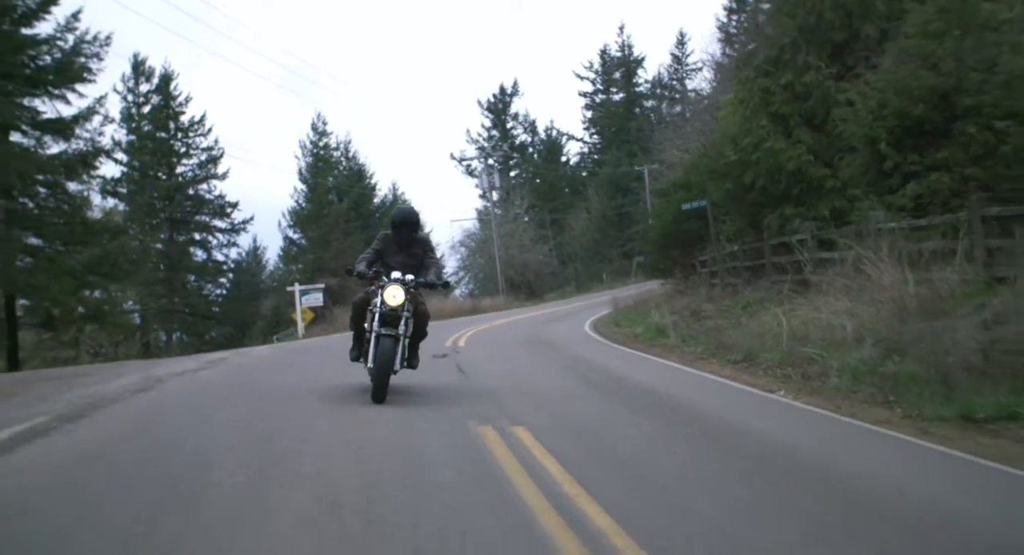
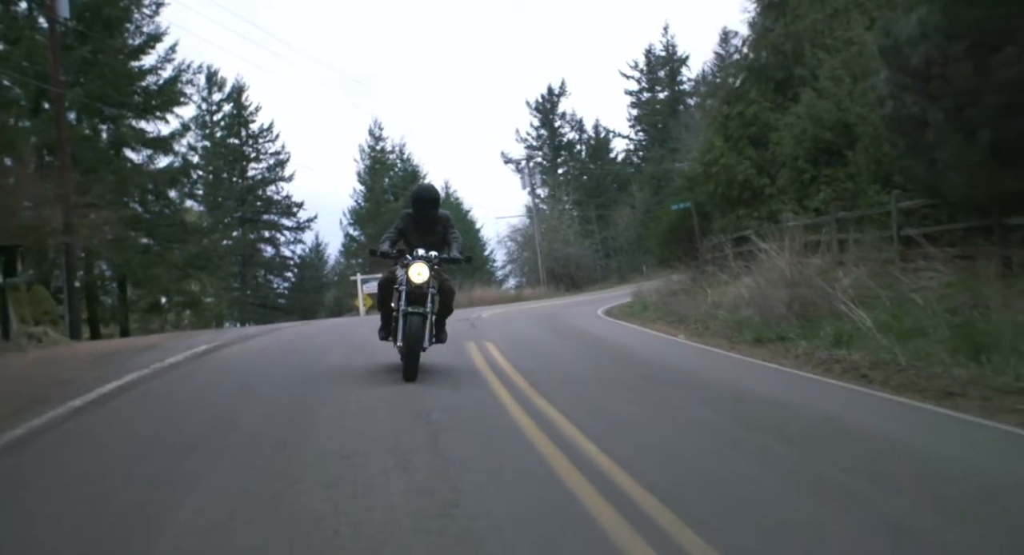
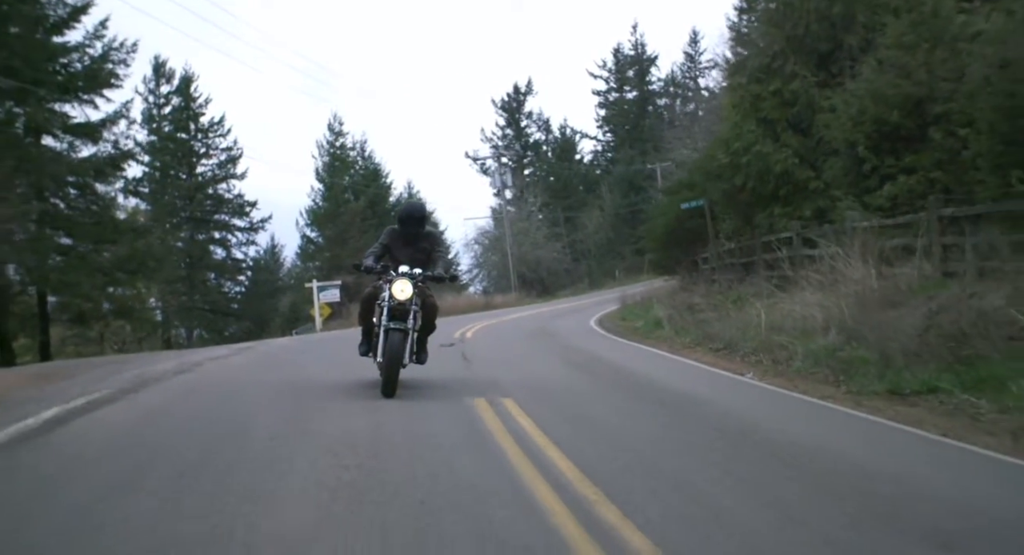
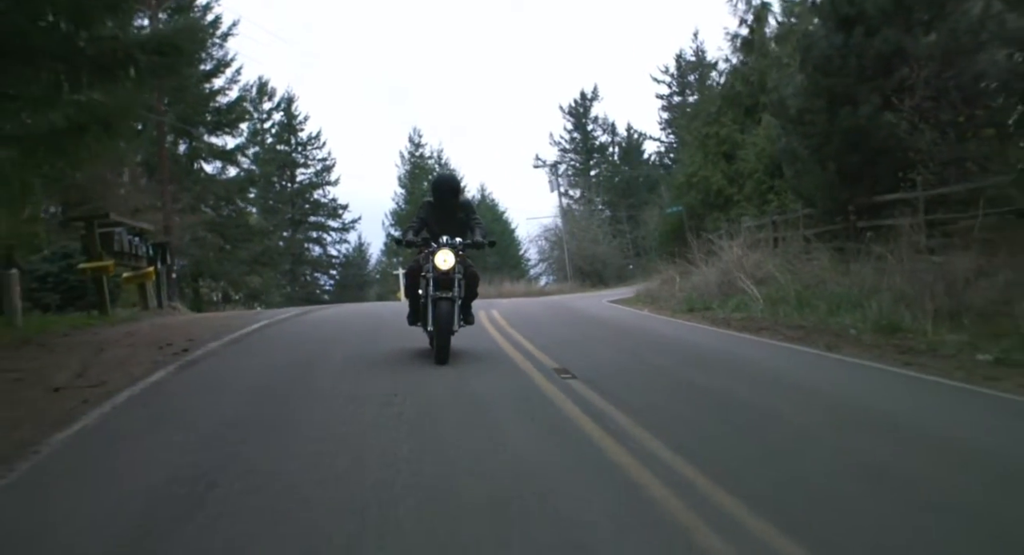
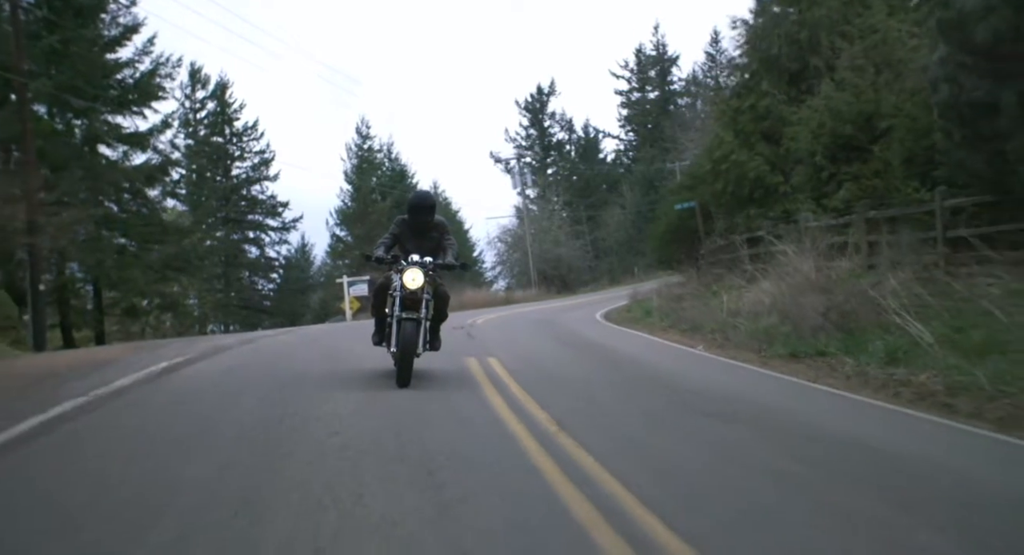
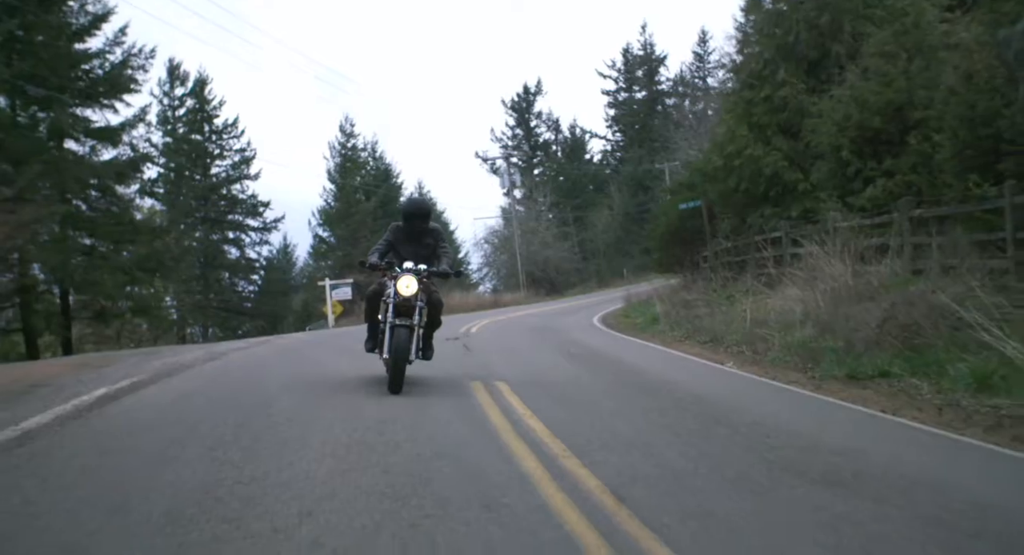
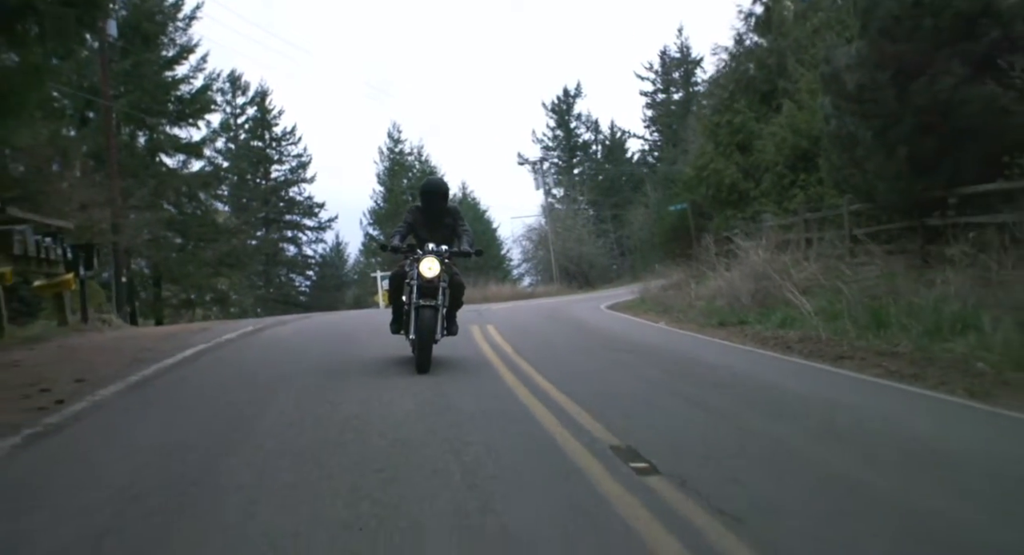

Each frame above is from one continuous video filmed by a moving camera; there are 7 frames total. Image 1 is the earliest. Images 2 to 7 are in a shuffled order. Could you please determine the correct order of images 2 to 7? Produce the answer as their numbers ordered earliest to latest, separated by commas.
3, 6, 5, 2, 7, 4
